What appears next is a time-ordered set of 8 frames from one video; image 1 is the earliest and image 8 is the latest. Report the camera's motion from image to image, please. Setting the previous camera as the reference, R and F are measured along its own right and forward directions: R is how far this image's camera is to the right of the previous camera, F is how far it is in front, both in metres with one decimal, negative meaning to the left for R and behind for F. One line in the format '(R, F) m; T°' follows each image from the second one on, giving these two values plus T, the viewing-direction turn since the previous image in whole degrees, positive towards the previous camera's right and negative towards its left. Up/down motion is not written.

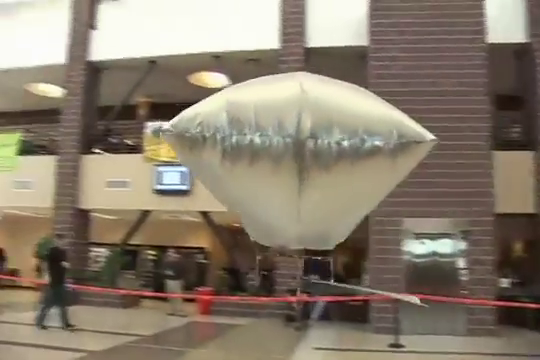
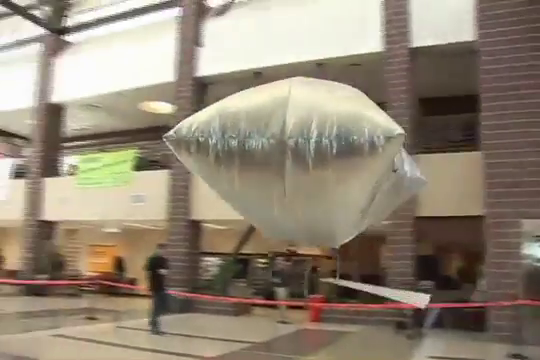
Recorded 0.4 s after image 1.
(+0.3, 0.0) m; -10°
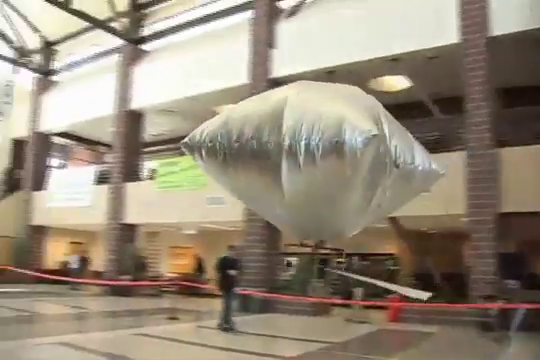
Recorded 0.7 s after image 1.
(+0.3, +0.1) m; -8°
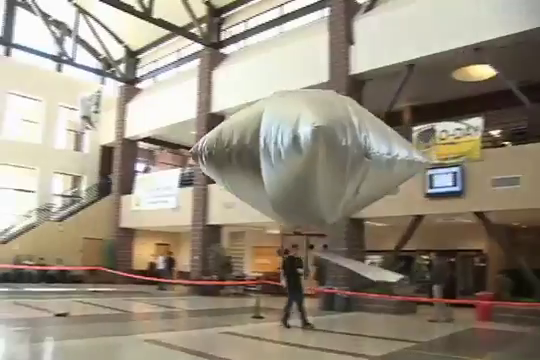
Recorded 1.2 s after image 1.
(+0.2, +0.1) m; -8°
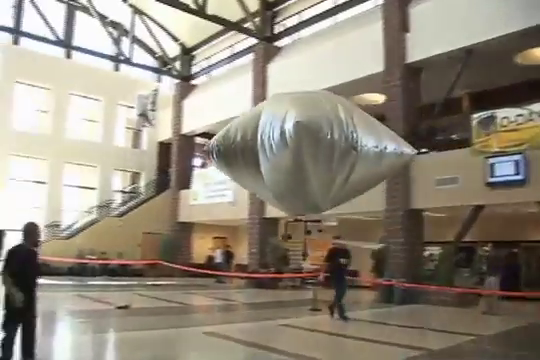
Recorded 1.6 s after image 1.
(+0.3, 0.0) m; -6°
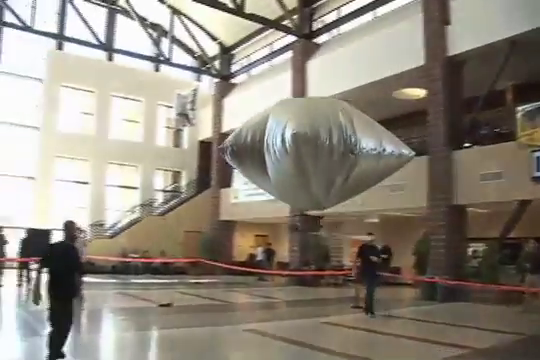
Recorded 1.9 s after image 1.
(+0.2, 0.0) m; -4°
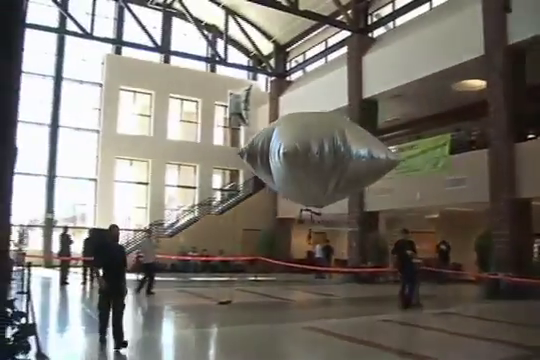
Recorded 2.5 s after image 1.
(+0.3, 0.0) m; -6°
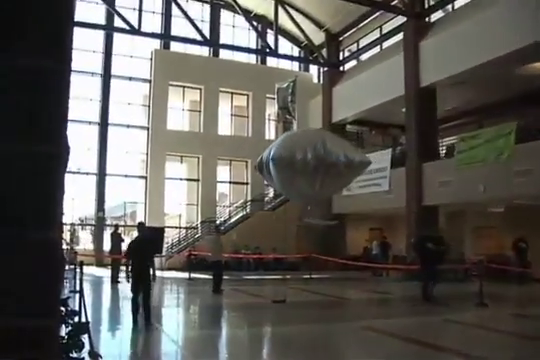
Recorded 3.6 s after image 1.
(0.0, +0.7) m; -5°
